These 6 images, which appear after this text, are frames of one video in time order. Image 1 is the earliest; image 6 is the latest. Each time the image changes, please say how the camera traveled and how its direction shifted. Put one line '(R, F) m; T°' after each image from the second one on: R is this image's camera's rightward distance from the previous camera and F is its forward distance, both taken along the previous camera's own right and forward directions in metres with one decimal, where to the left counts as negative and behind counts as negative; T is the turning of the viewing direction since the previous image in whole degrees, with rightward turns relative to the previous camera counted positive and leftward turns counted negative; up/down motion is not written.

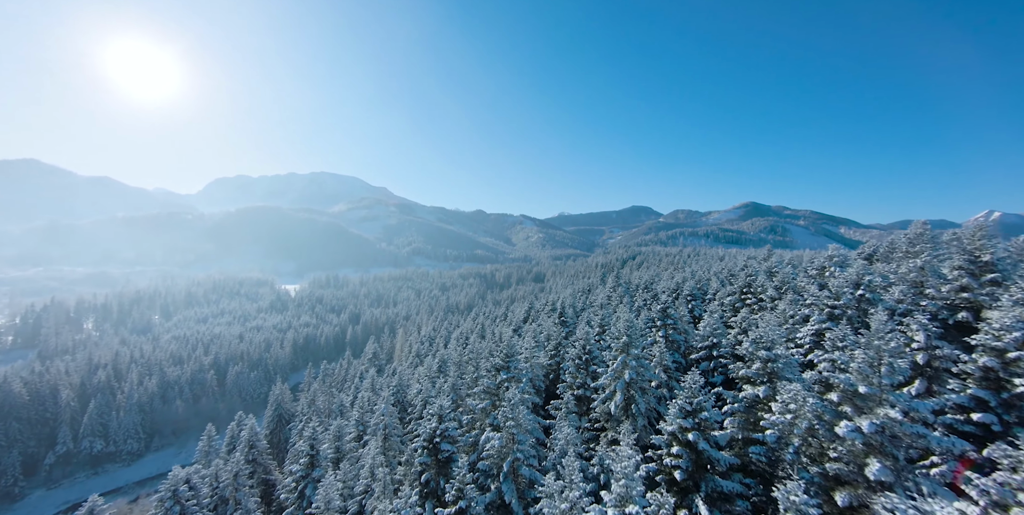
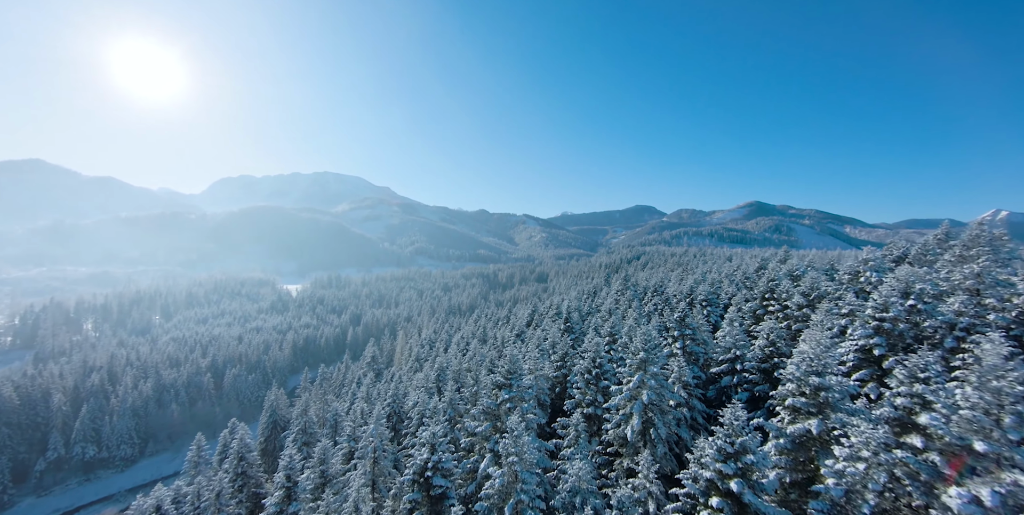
(0.0, +2.3) m; 0°
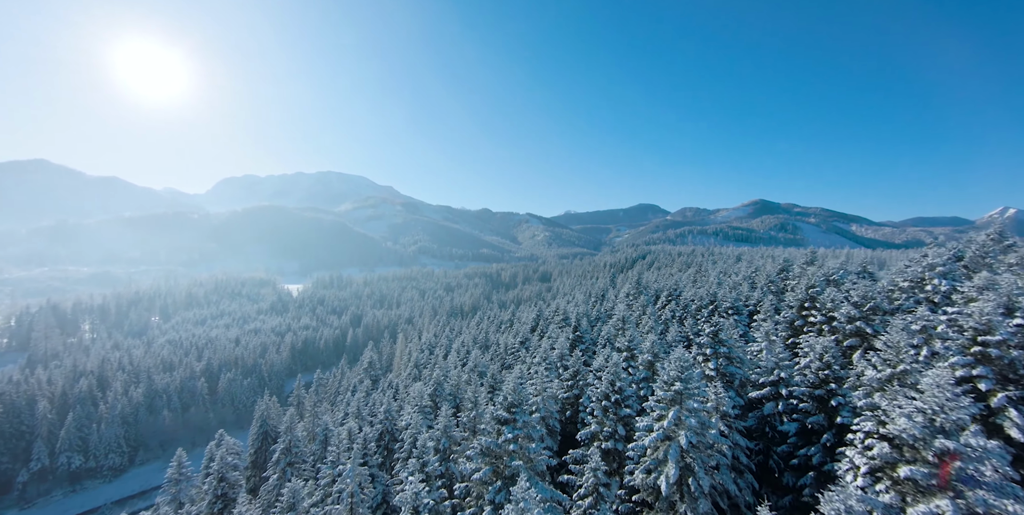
(-0.1, +3.5) m; 0°
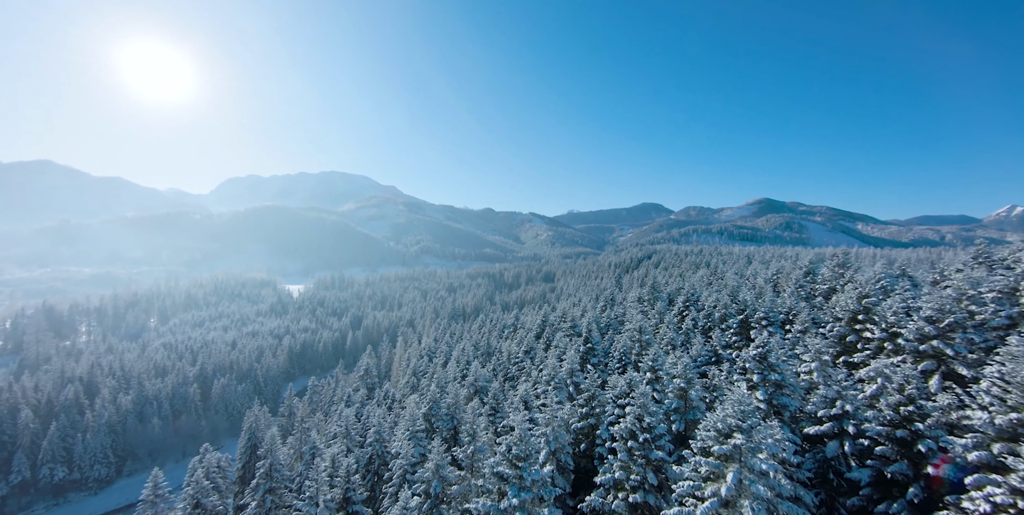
(-0.1, +3.6) m; 0°
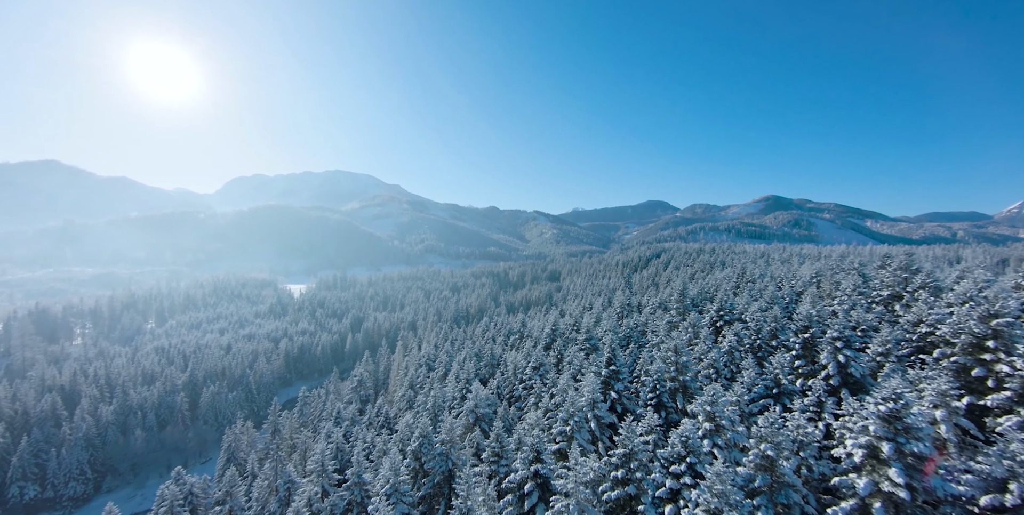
(-0.2, +5.6) m; -1°
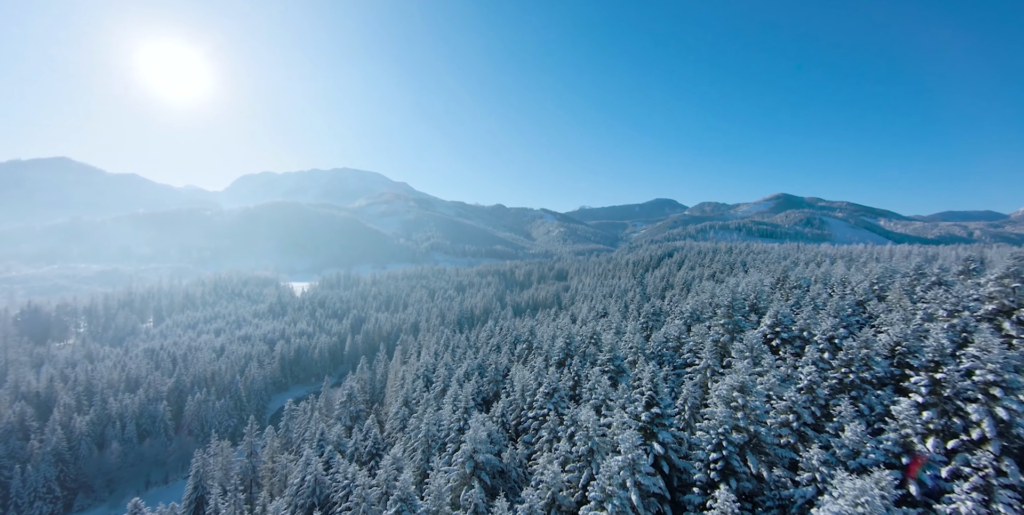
(-0.2, +6.6) m; -1°
